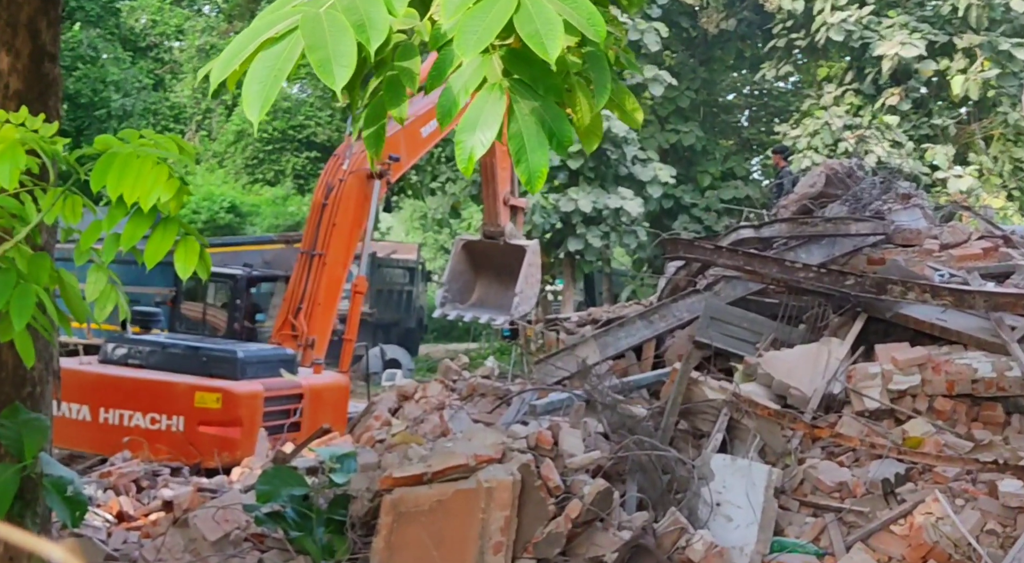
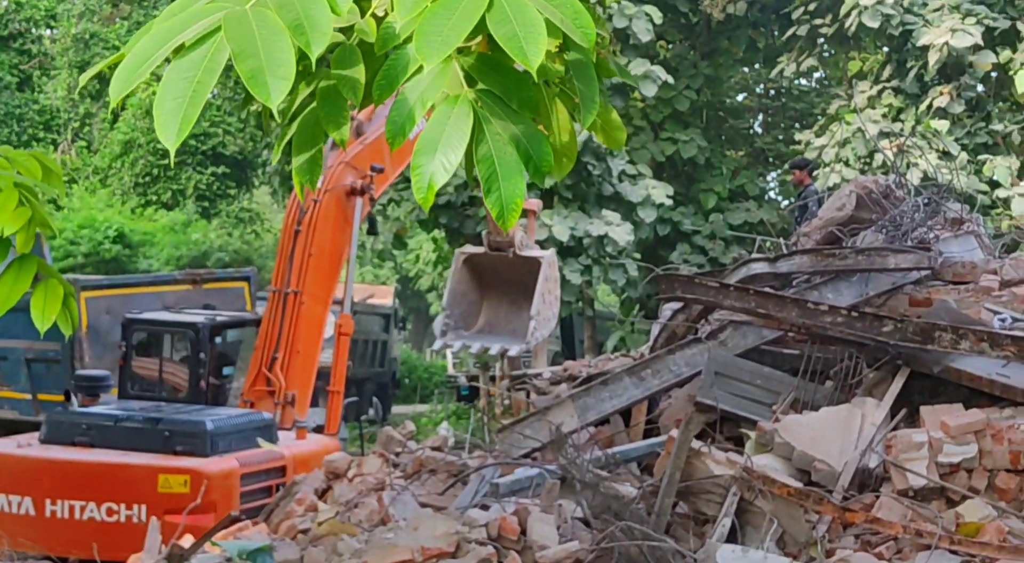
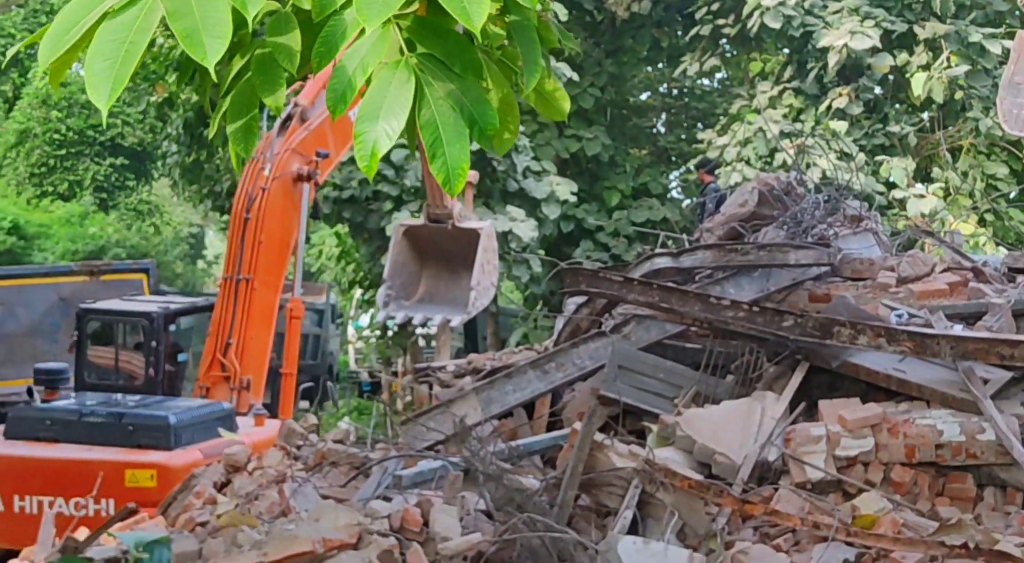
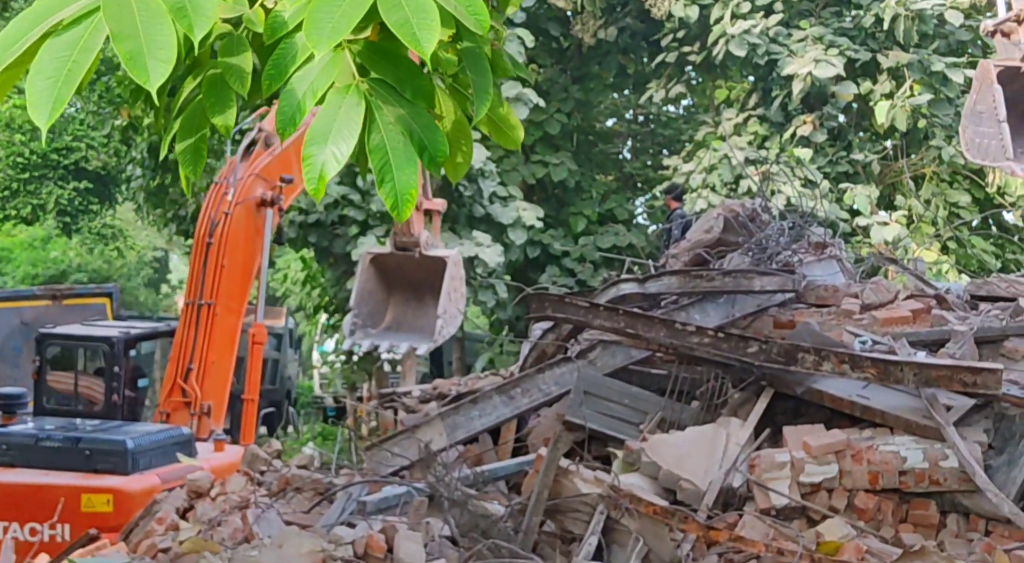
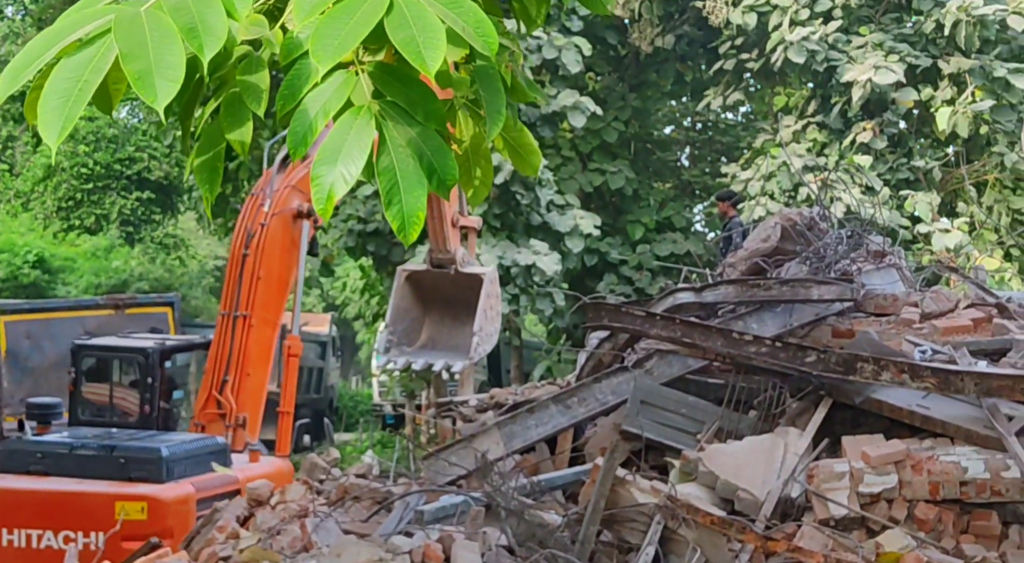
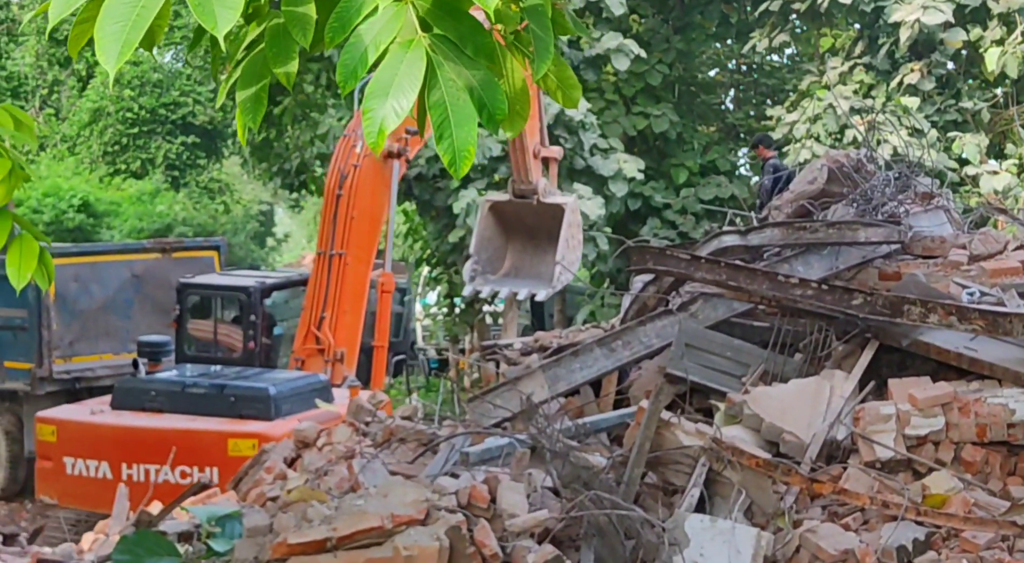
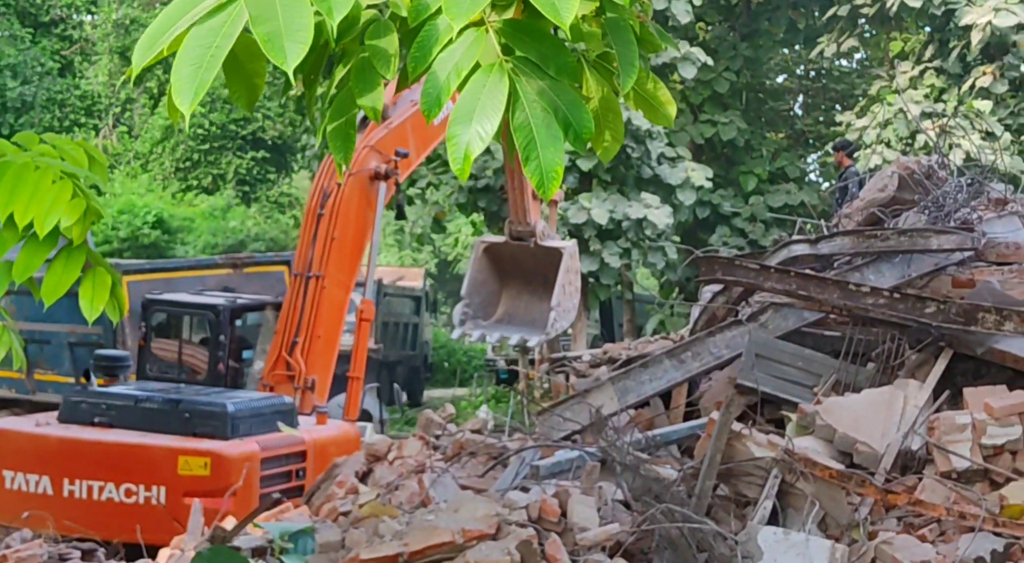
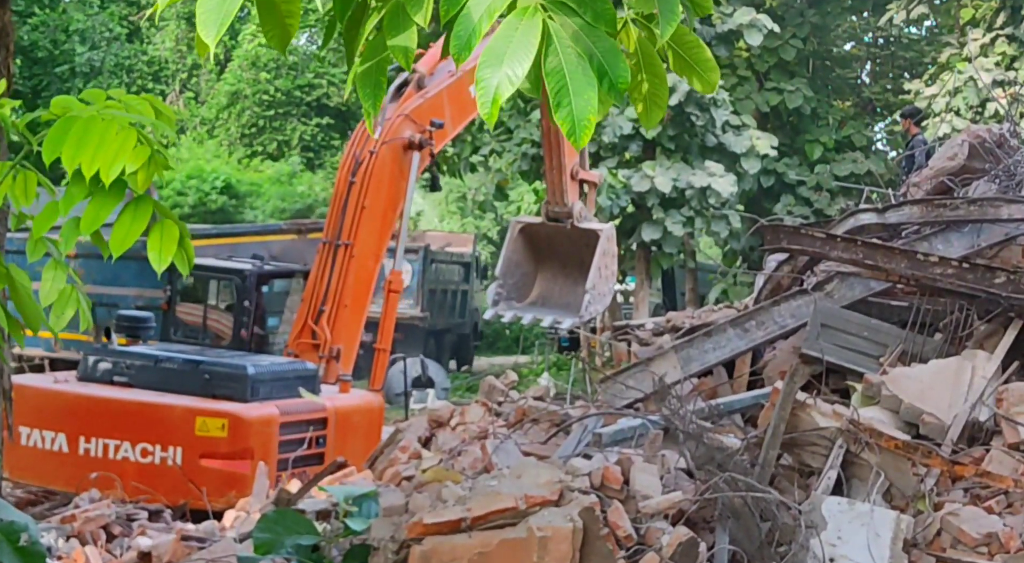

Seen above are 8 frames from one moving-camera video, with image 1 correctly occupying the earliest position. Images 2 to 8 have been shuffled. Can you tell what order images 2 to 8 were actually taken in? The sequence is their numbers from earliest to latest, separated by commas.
8, 7, 2, 5, 4, 3, 6
